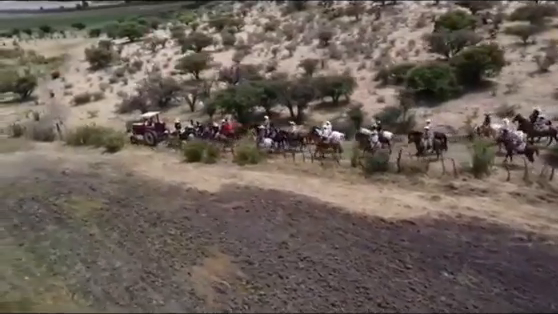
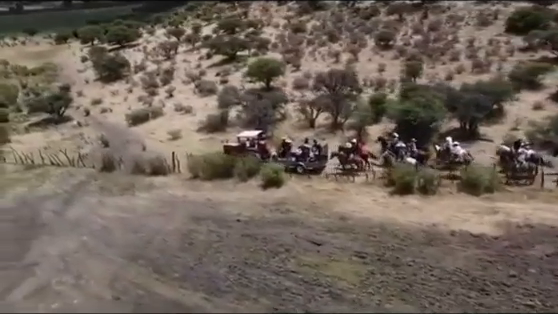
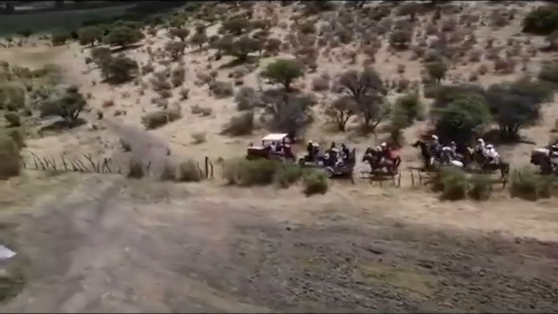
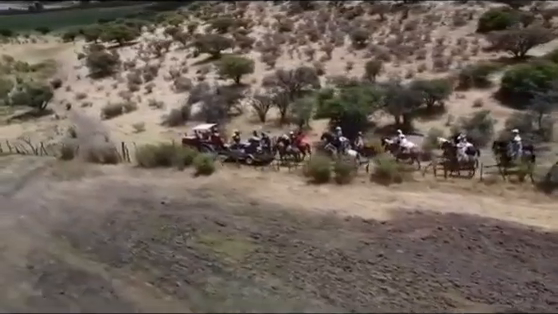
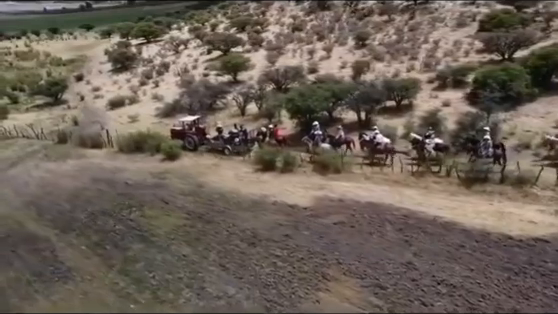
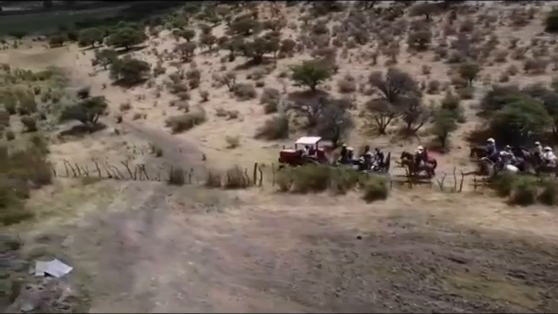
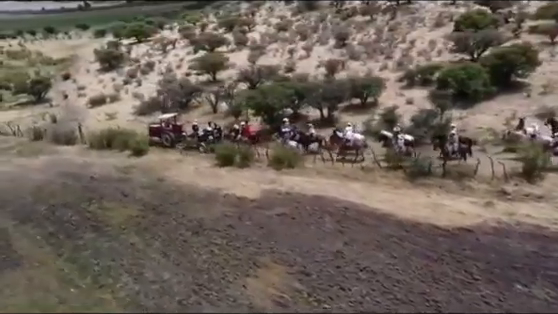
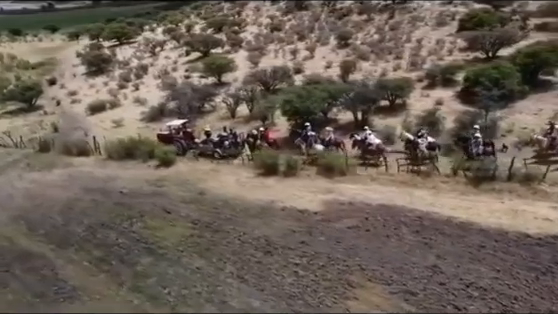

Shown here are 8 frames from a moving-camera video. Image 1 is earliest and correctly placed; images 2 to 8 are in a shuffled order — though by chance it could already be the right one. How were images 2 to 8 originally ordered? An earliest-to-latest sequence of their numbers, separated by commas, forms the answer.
7, 5, 8, 4, 2, 3, 6
